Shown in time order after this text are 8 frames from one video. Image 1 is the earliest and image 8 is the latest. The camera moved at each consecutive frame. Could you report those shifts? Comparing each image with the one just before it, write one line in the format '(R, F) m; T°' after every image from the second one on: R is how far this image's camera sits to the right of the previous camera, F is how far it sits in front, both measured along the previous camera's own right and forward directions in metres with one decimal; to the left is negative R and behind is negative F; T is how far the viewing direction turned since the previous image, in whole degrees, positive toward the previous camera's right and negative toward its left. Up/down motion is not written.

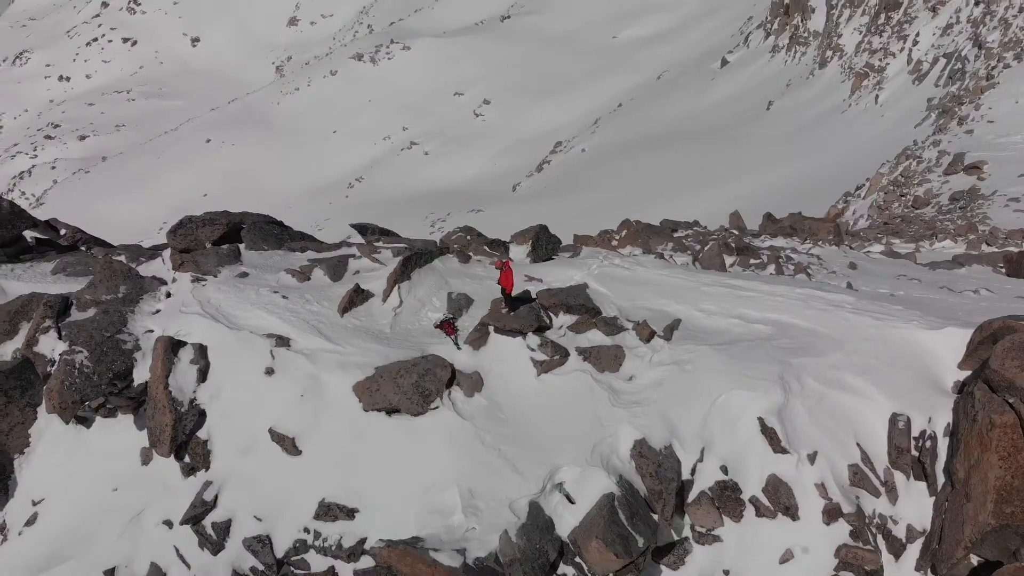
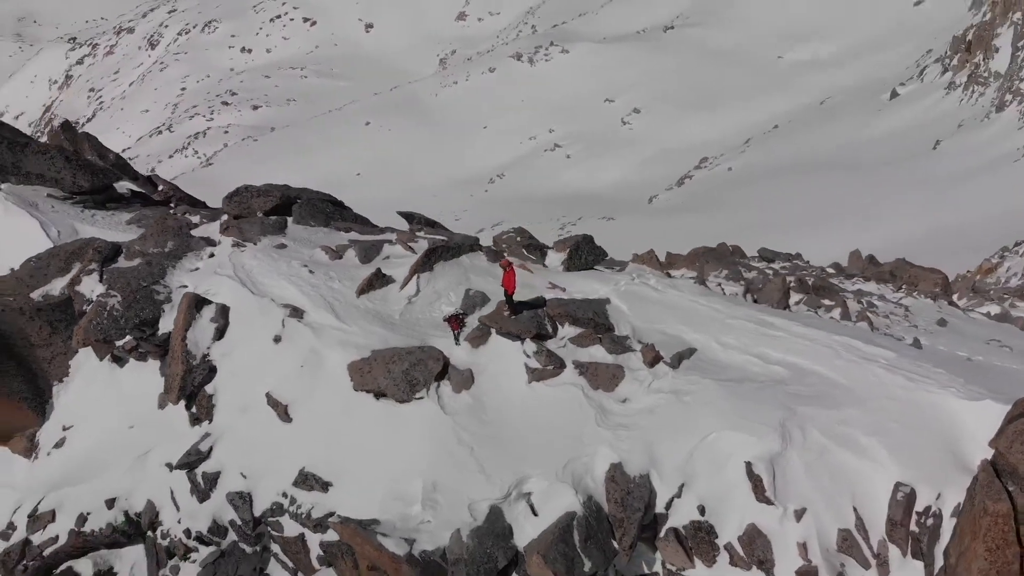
(+1.4, +0.1) m; -10°
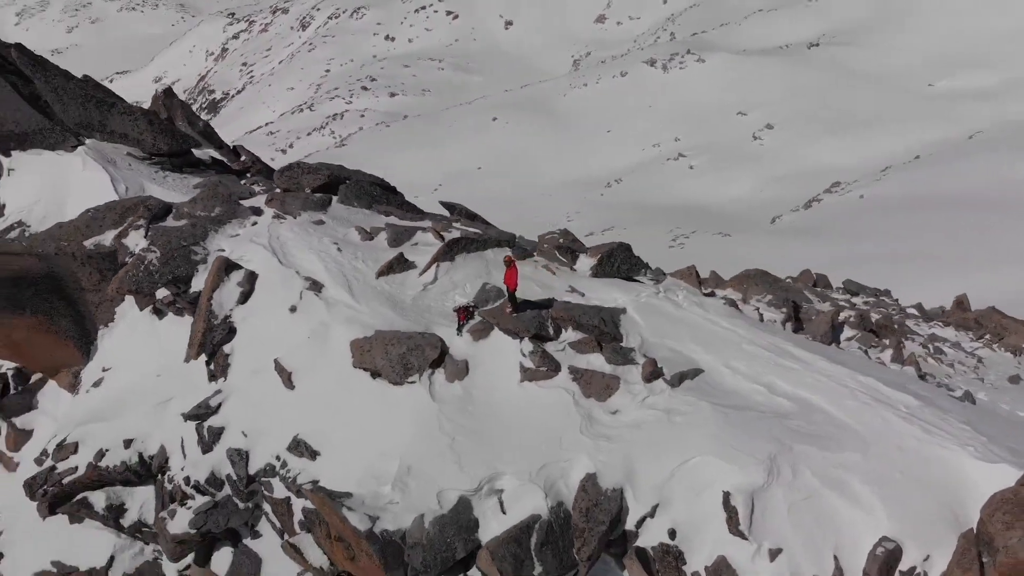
(+1.2, +0.1) m; -8°
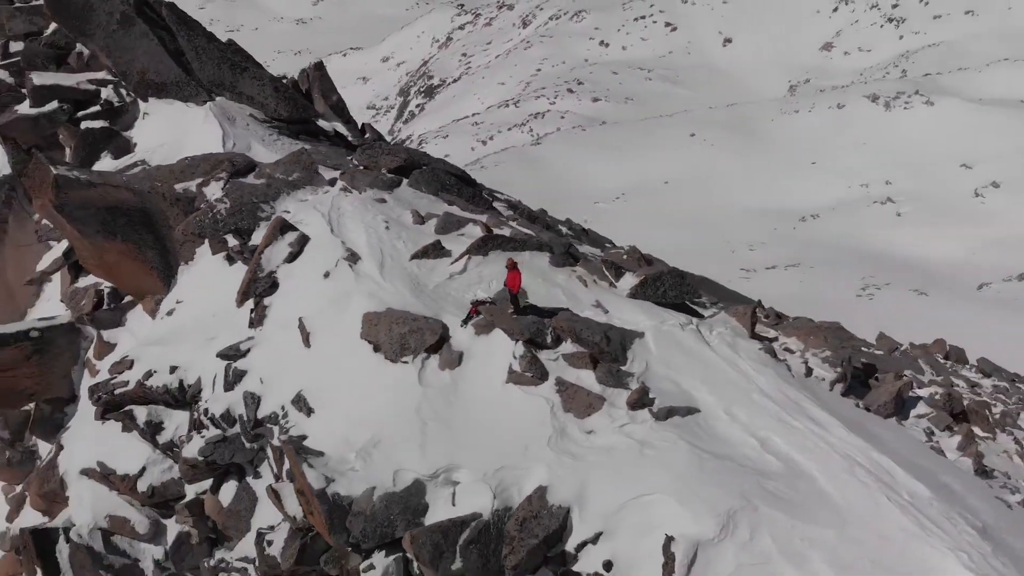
(+1.9, +0.2) m; -13°
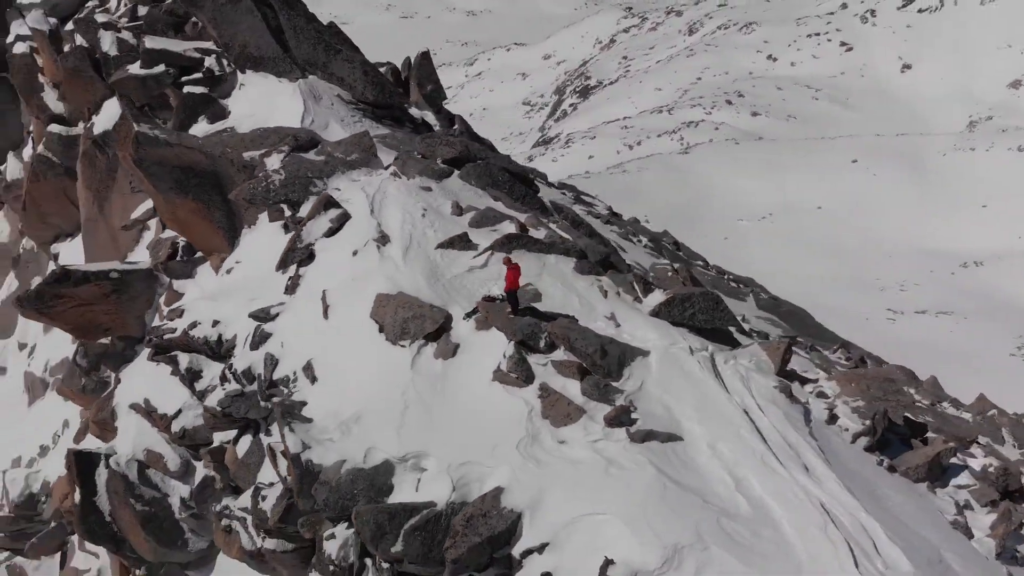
(+1.5, +0.1) m; -10°
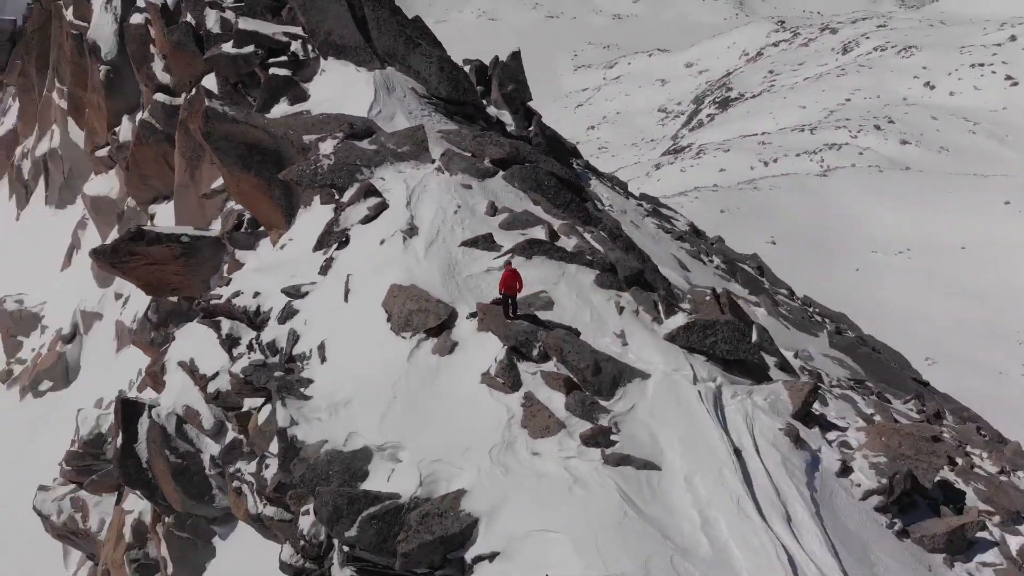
(+1.3, +0.1) m; -9°
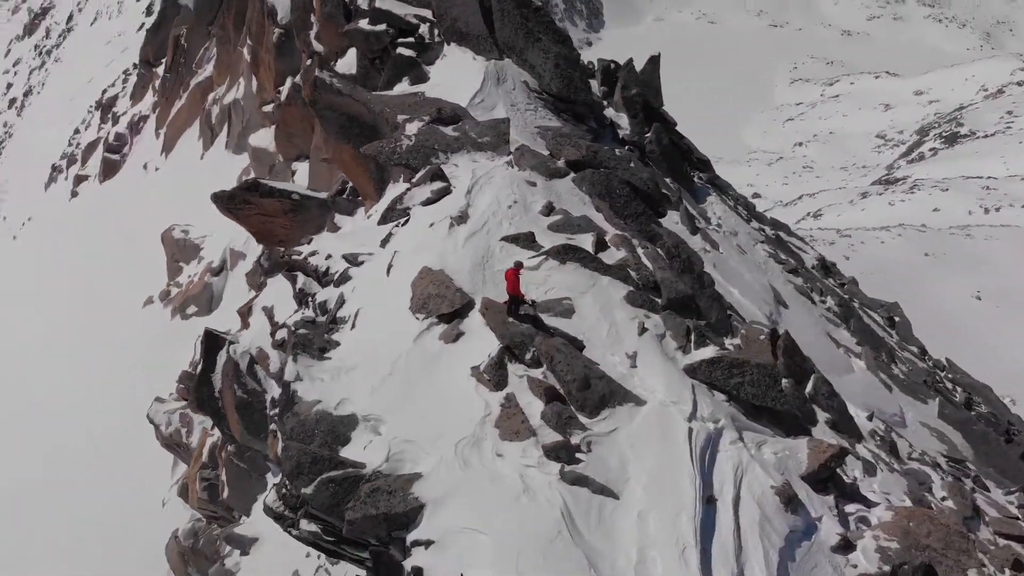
(+1.9, +0.2) m; -13°
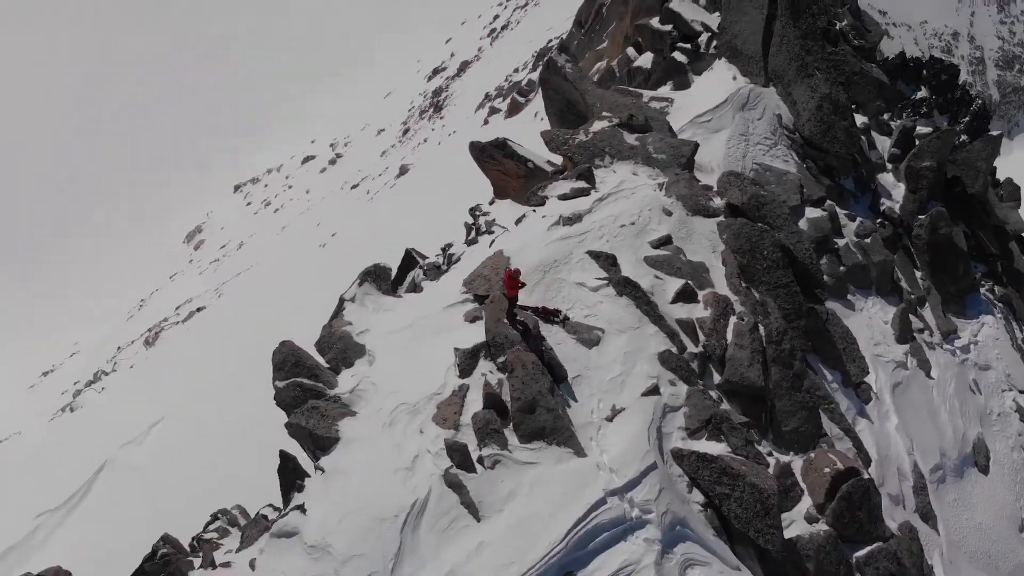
(+4.1, +1.1) m; -28°
